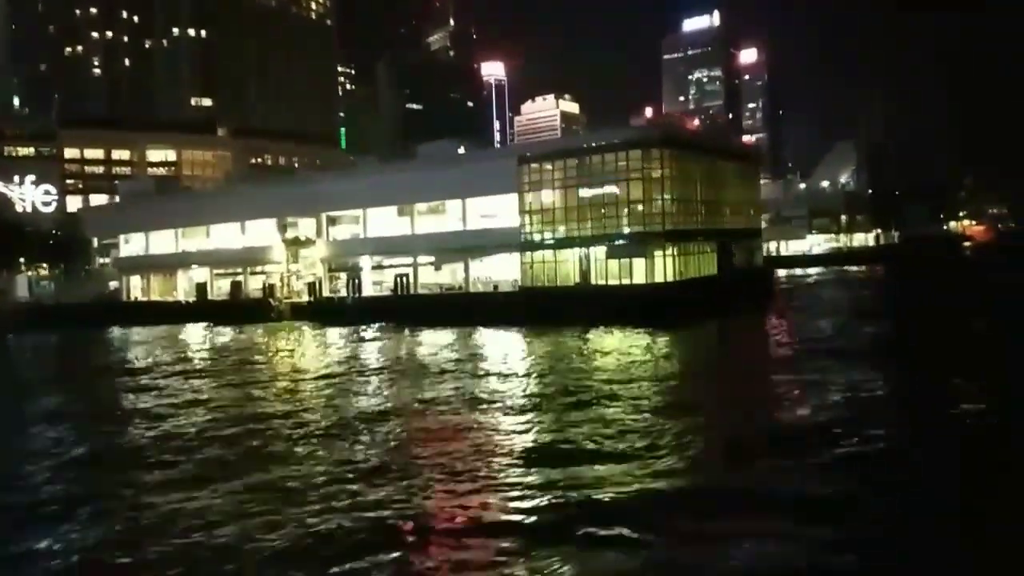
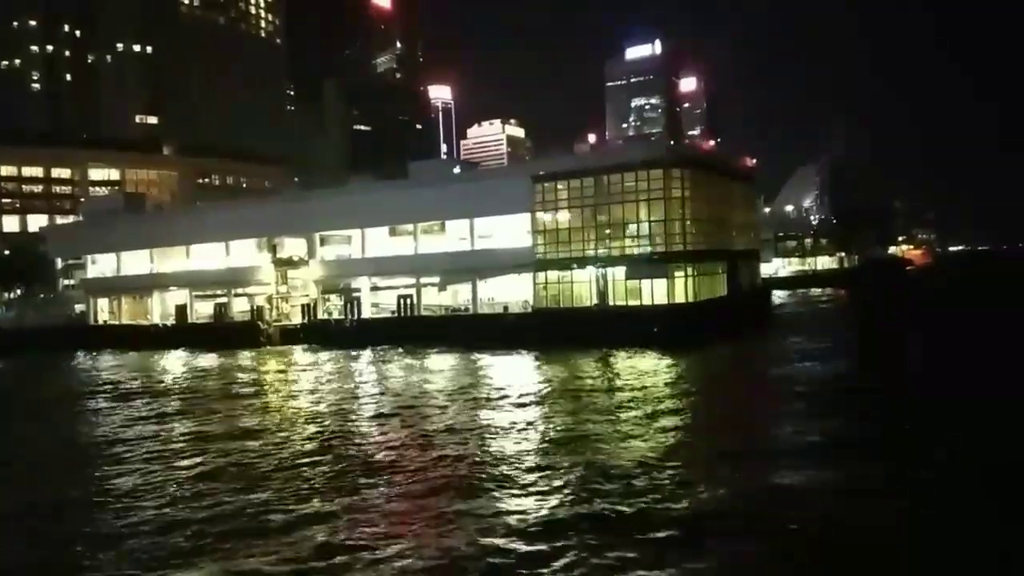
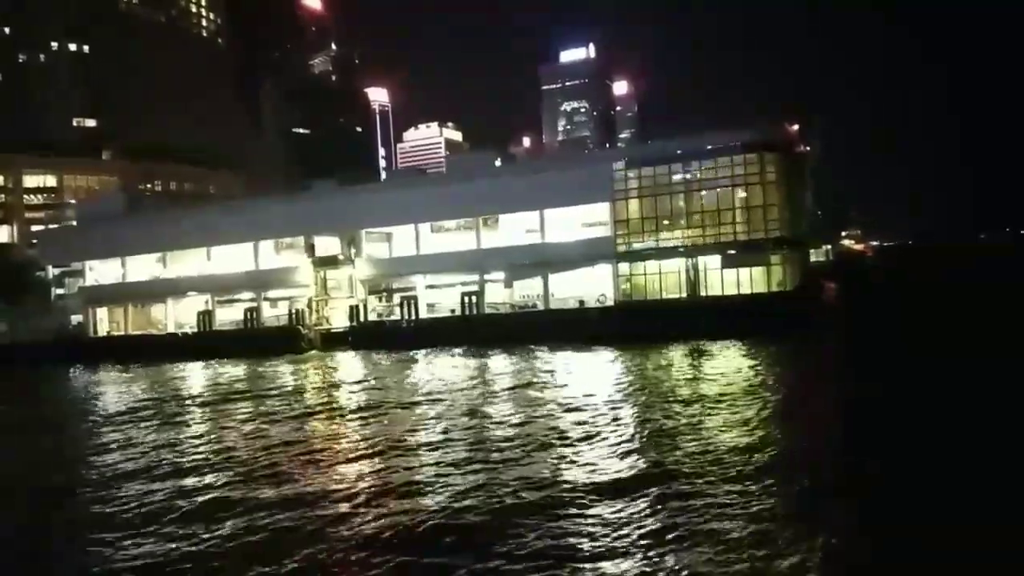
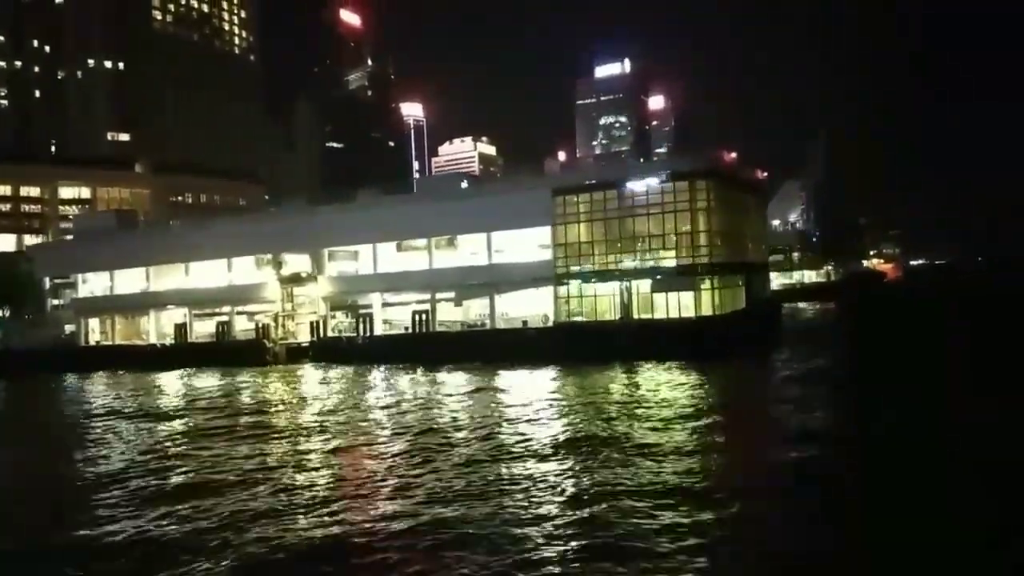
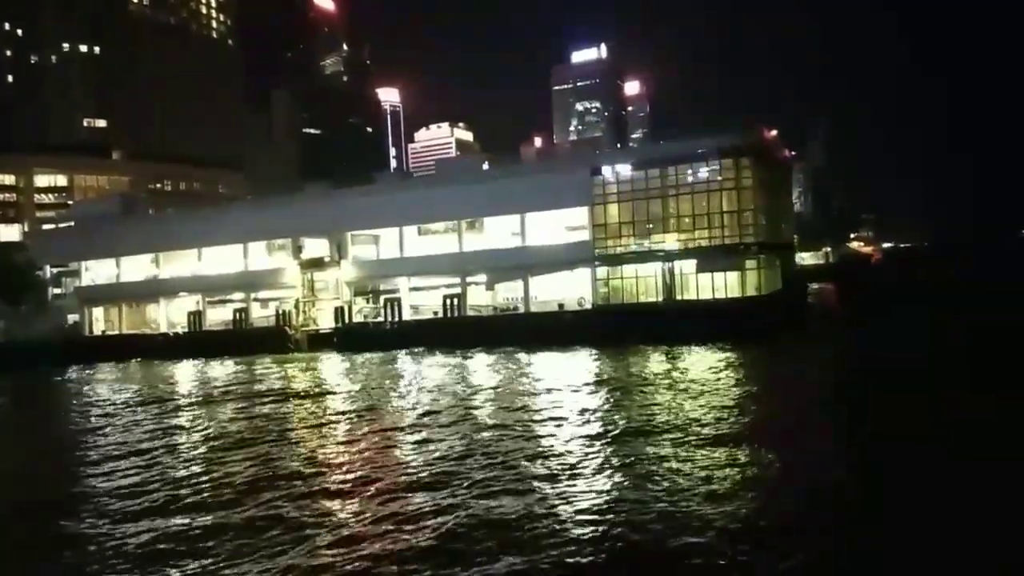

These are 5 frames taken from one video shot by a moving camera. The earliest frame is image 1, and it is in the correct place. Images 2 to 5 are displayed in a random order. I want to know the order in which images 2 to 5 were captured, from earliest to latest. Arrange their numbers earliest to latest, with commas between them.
2, 4, 5, 3
